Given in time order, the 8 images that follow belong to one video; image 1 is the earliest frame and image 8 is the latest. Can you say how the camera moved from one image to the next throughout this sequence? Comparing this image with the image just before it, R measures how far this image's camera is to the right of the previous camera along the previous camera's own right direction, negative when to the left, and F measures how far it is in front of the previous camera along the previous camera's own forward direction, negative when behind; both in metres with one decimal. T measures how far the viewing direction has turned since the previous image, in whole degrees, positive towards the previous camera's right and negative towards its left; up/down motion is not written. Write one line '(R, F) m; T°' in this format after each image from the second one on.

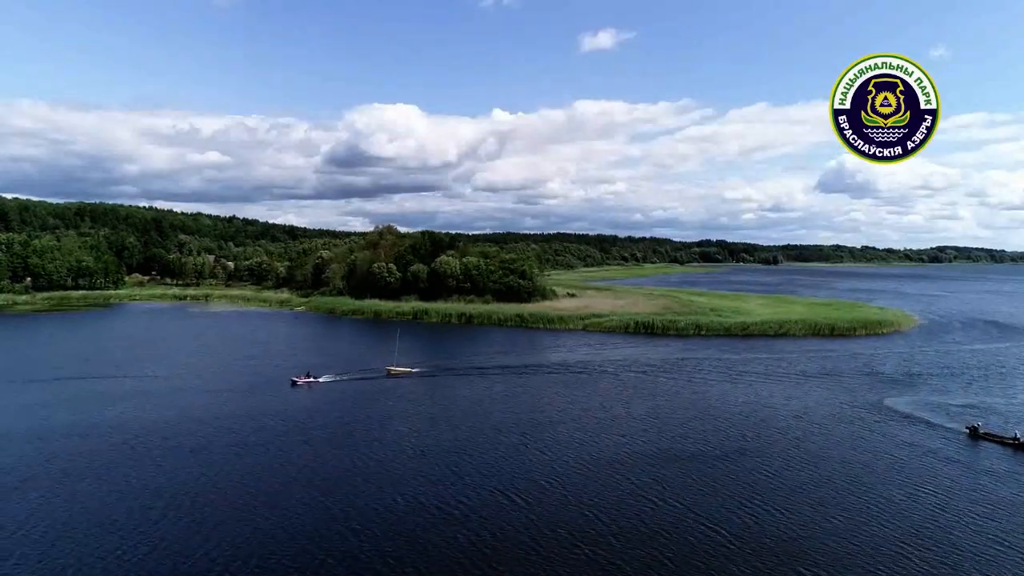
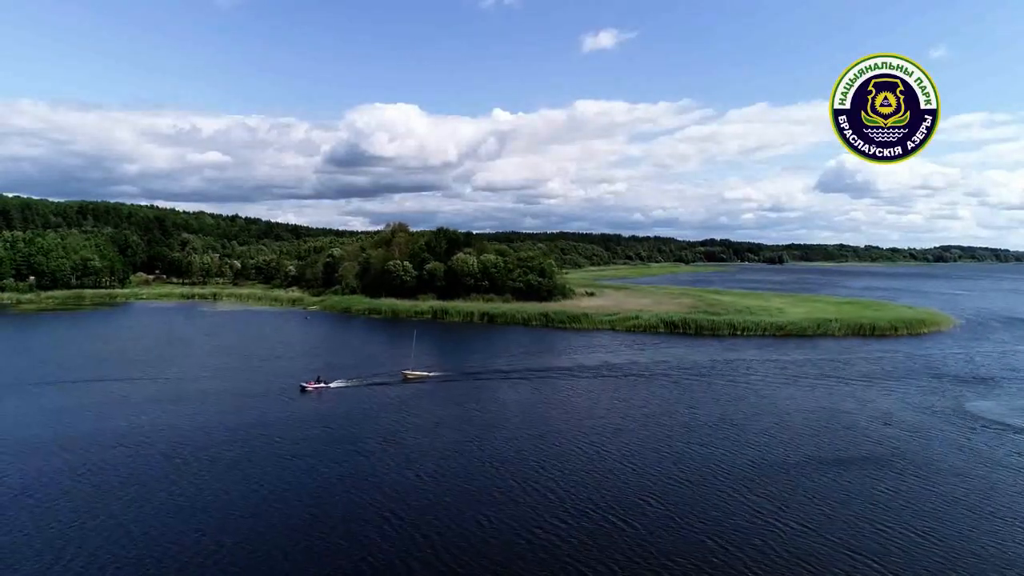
(-3.2, +4.2) m; 0°
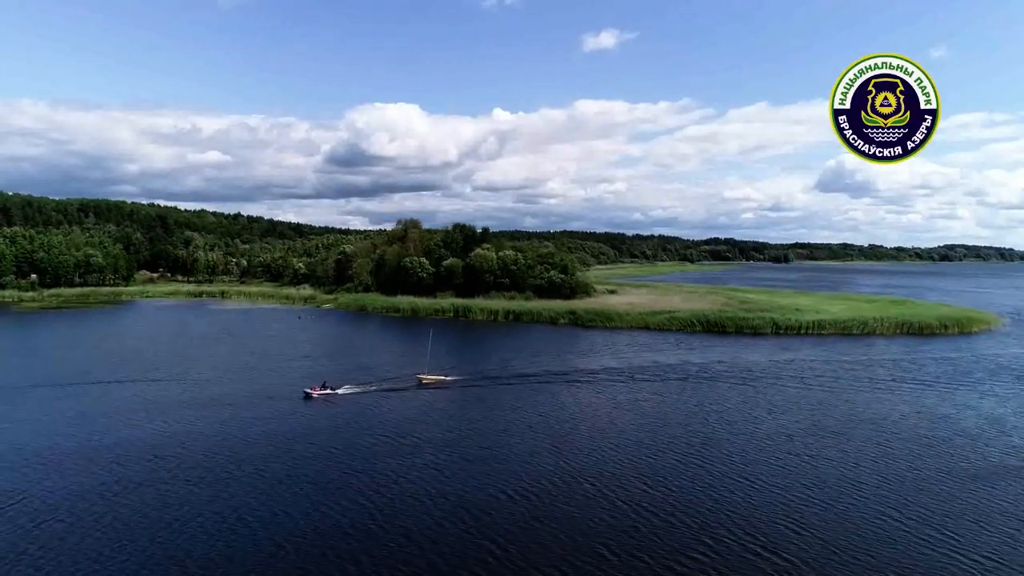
(-3.4, +5.2) m; 0°
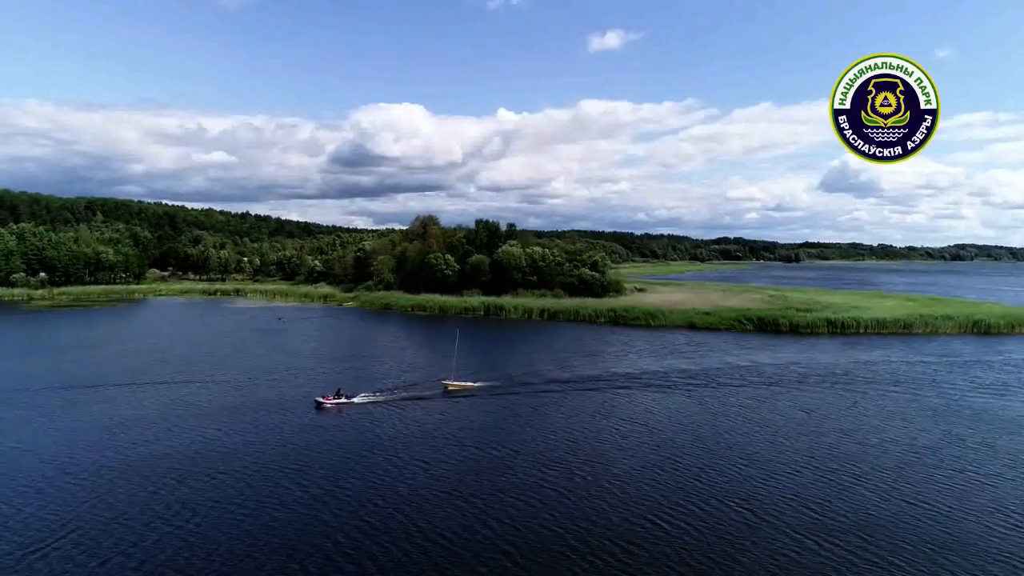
(-3.7, +5.4) m; 0°
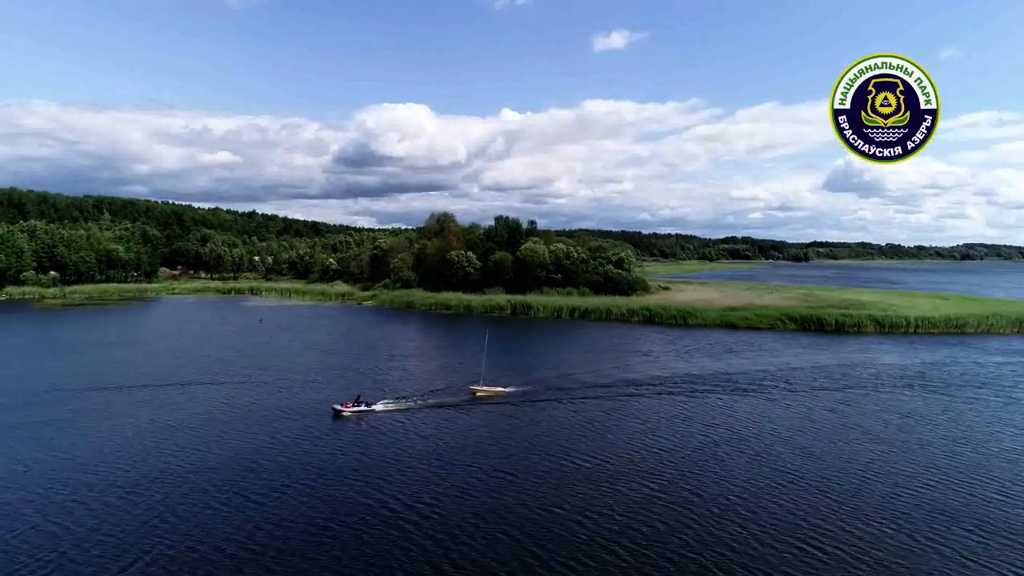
(-2.9, +3.5) m; 0°
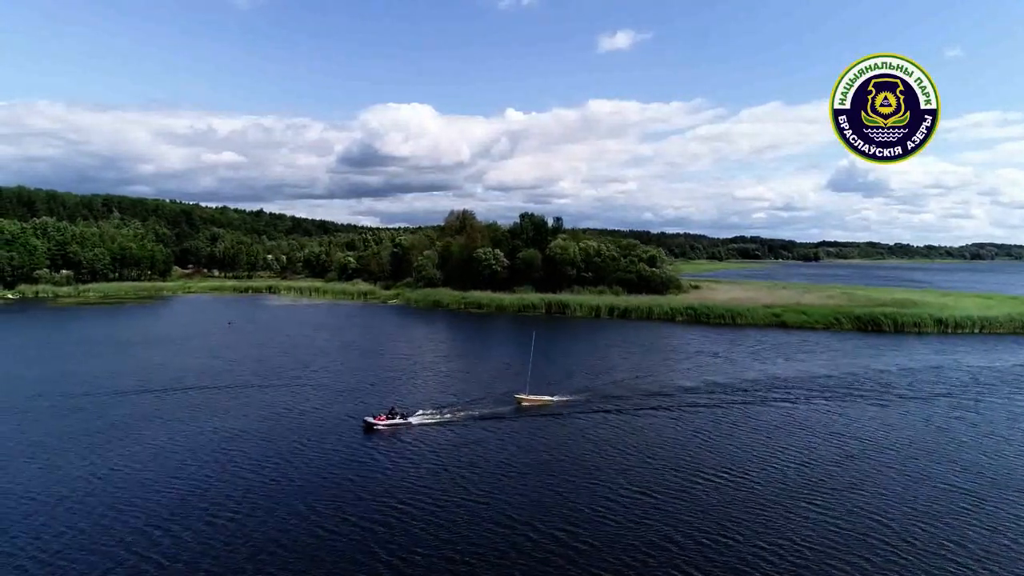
(-3.7, +4.1) m; 0°
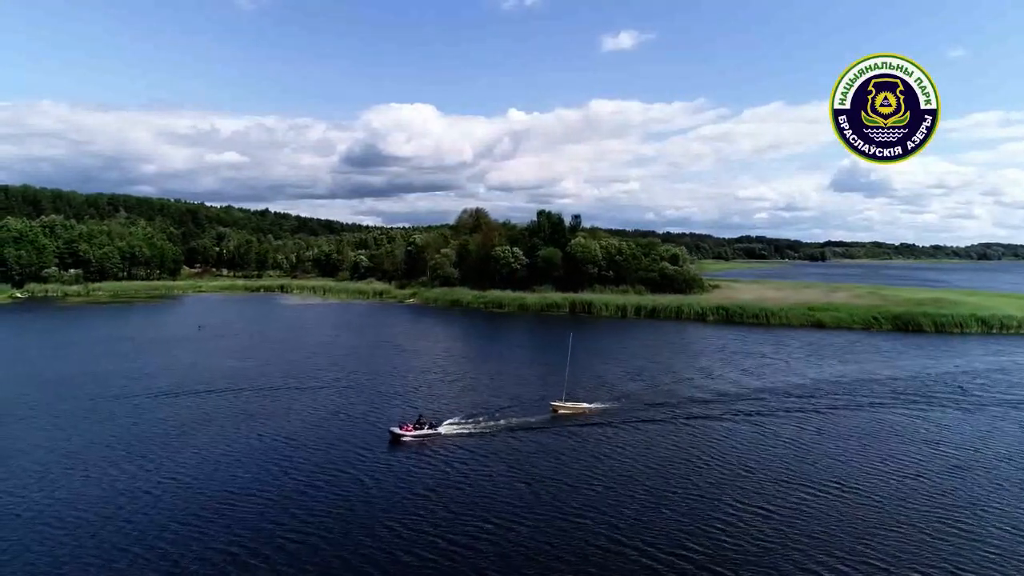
(-2.4, +2.7) m; 0°
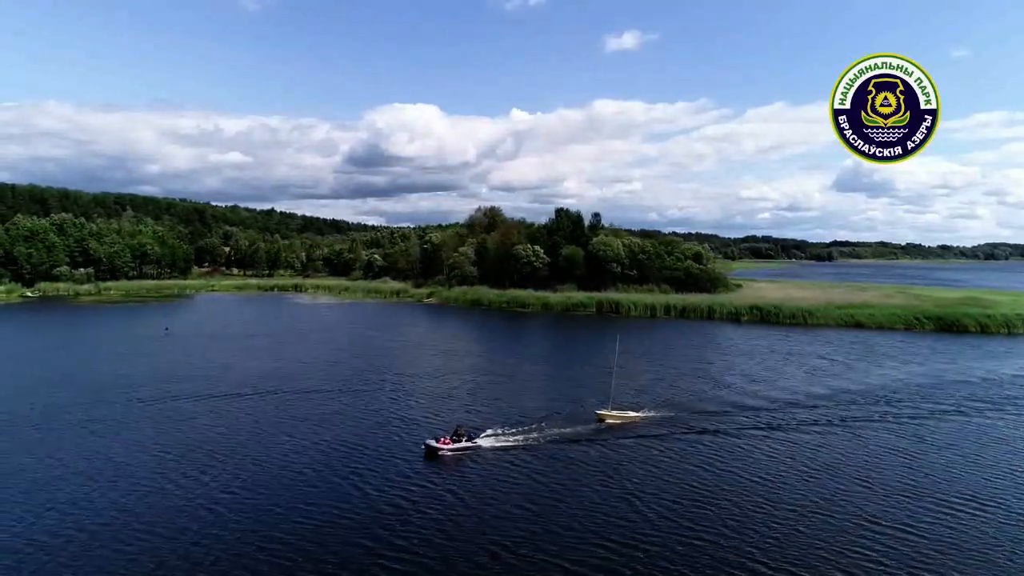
(-2.5, +2.5) m; 0°
